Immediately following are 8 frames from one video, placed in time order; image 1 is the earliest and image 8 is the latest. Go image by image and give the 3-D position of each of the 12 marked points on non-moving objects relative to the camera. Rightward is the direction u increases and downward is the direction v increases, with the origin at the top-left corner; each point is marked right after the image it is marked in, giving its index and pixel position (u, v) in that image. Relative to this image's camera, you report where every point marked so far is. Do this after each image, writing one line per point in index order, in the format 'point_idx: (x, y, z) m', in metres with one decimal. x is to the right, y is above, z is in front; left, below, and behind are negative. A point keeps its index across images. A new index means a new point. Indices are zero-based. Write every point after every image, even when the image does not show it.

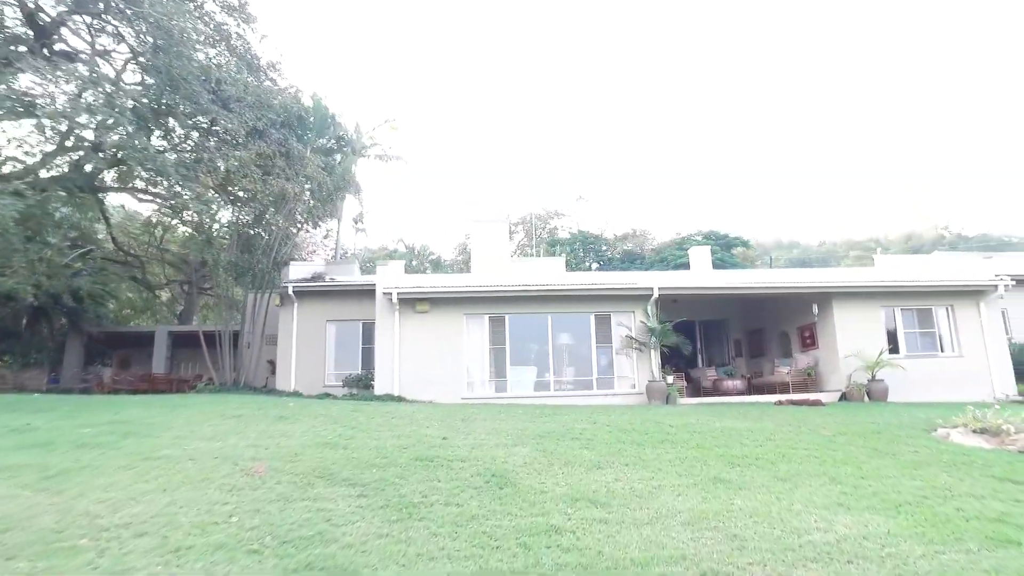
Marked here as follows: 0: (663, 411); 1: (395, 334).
0: (+2.7, -2.3, +11.9) m
1: (-2.8, -1.2, +16.1) m
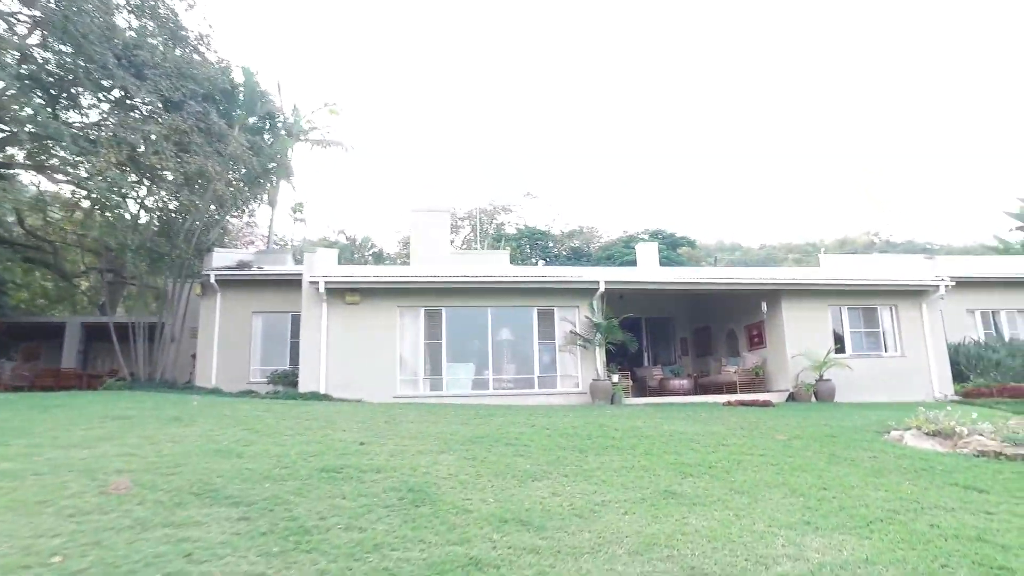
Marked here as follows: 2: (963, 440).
0: (+1.6, -2.1, +11.1) m
1: (-4.2, -0.9, +14.8) m
2: (+6.3, -2.1, +9.1) m
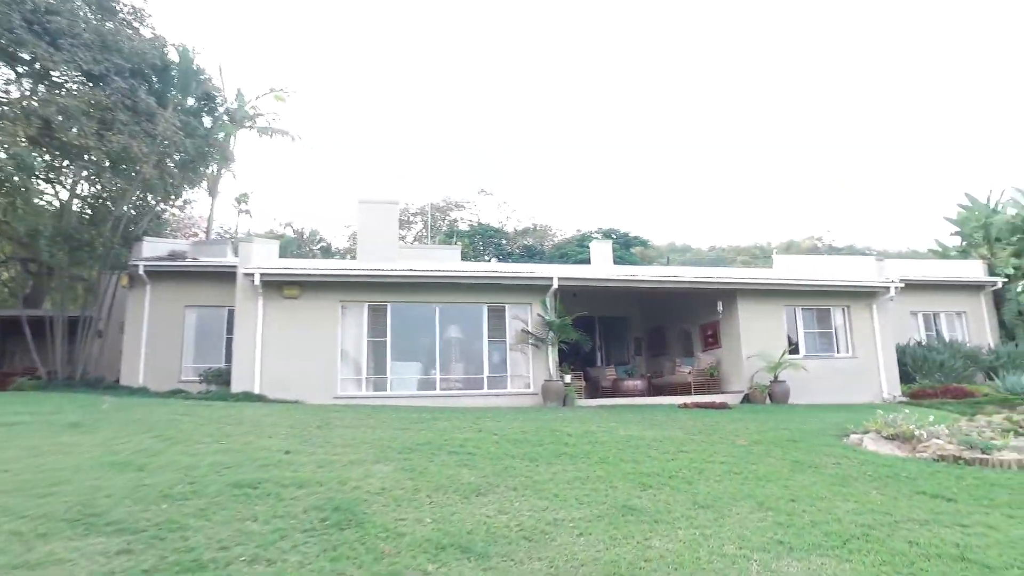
0: (+0.8, -2.1, +10.6) m
1: (-5.3, -0.8, +13.8) m
2: (+5.6, -2.1, +8.9) m
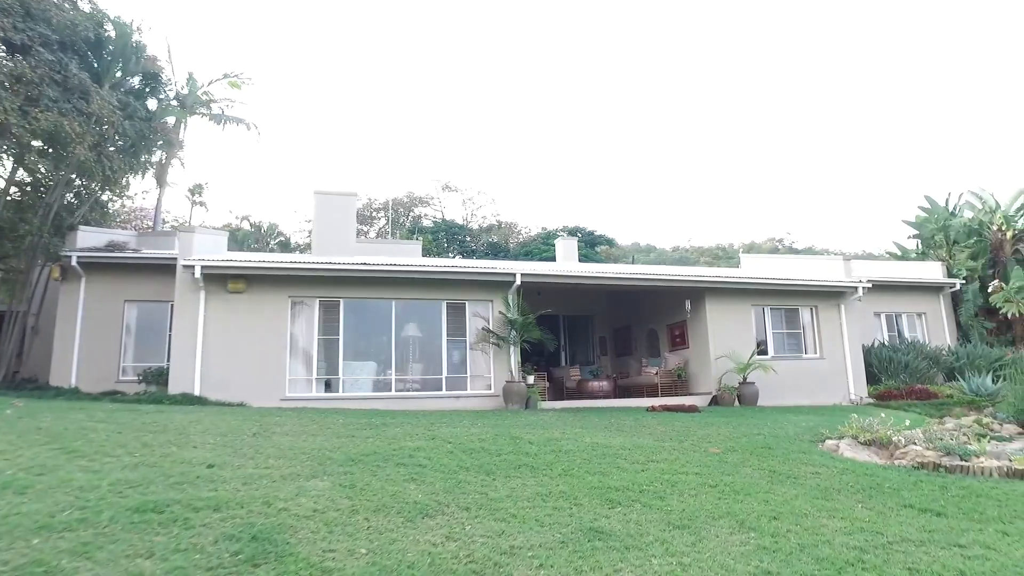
0: (+0.1, -2.0, +9.9) m
1: (-6.1, -0.6, +12.8) m
2: (+5.0, -2.1, +8.5) m
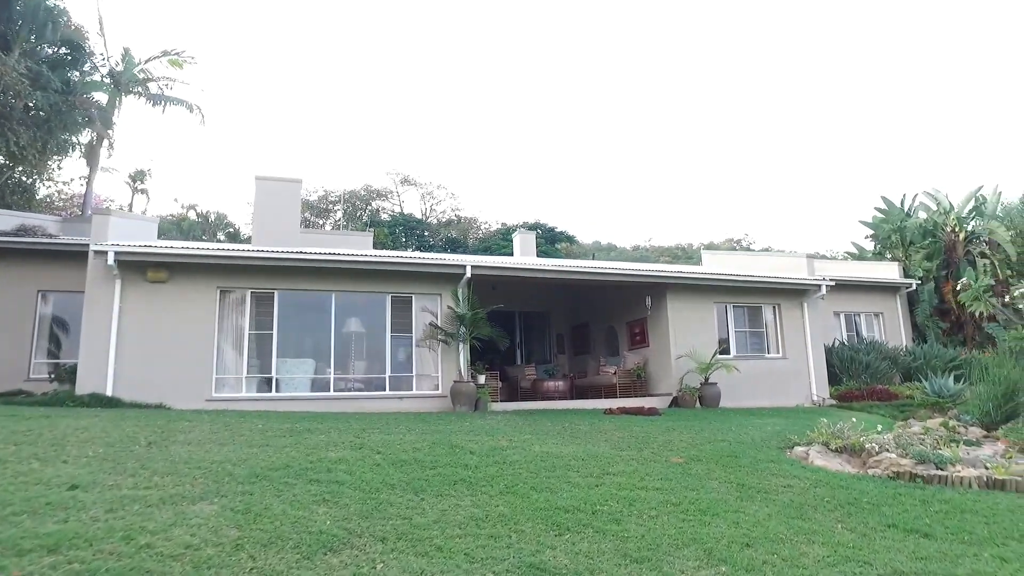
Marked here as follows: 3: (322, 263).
0: (-0.6, -1.9, +9.0) m
1: (-7.0, -0.4, +11.5) m
2: (+4.3, -2.1, +7.9) m
3: (-3.5, +0.5, +12.1) m
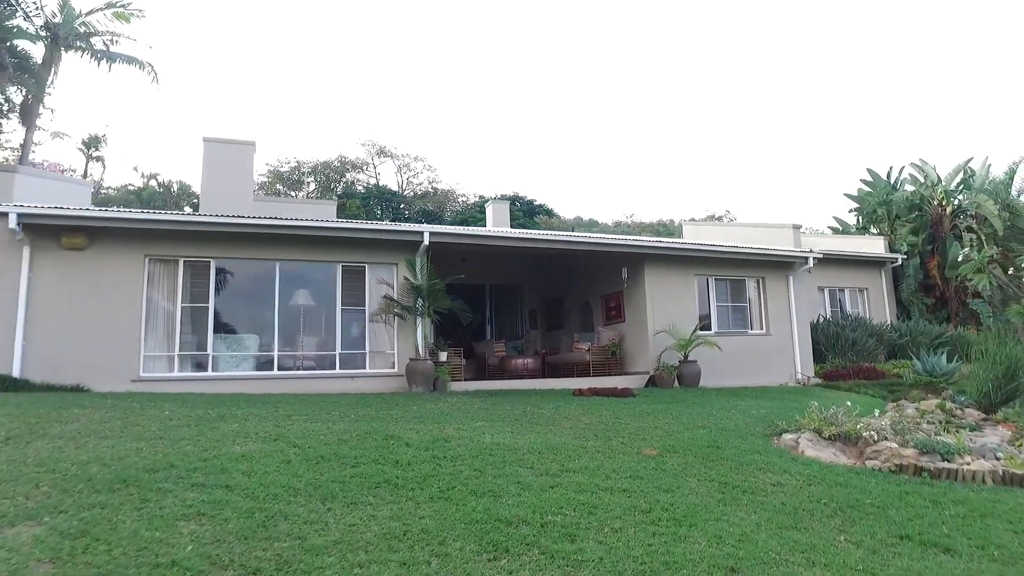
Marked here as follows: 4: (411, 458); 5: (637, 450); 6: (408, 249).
0: (-1.2, -1.5, +7.9) m
1: (-7.6, +0.1, +10.2) m
2: (+3.8, -1.7, +7.0) m
3: (-4.2, +1.0, +10.9) m
4: (-0.8, -1.4, +5.5) m
5: (+1.2, -1.5, +6.2) m
6: (-1.9, +0.7, +12.0) m
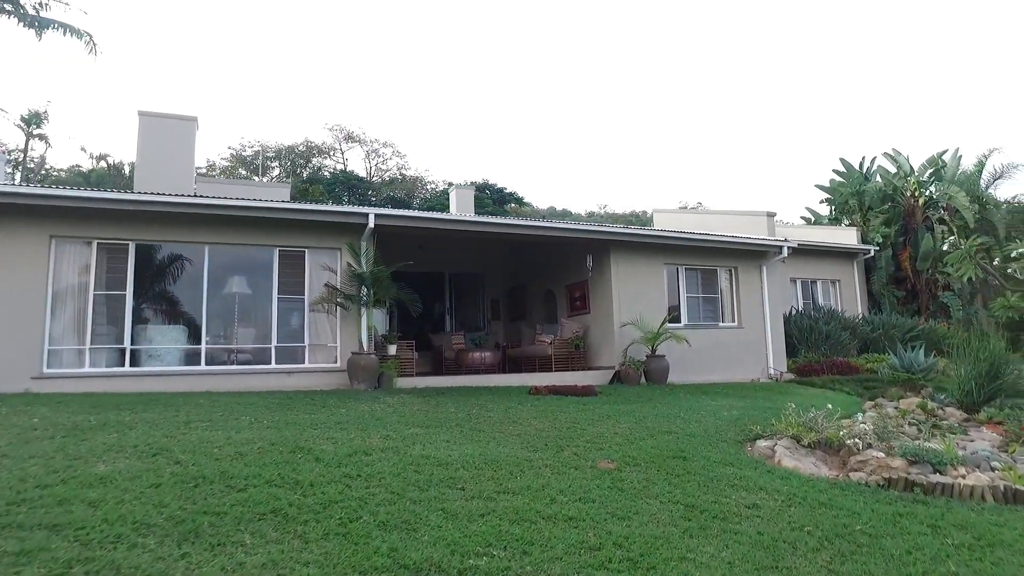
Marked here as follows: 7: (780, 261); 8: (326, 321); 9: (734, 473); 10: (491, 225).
0: (-1.8, -1.3, +7.0) m
1: (-8.3, +0.3, +9.0) m
2: (+3.2, -1.6, +6.2) m
3: (-4.9, +1.2, +9.8) m
4: (-1.4, -1.3, +4.5) m
5: (+0.7, -1.4, +5.4) m
6: (-2.7, +1.0, +11.0) m
7: (+5.7, +0.6, +13.7) m
8: (-3.0, -0.5, +10.8) m
9: (+1.9, -1.5, +5.4) m
10: (-0.3, +1.1, +11.4) m
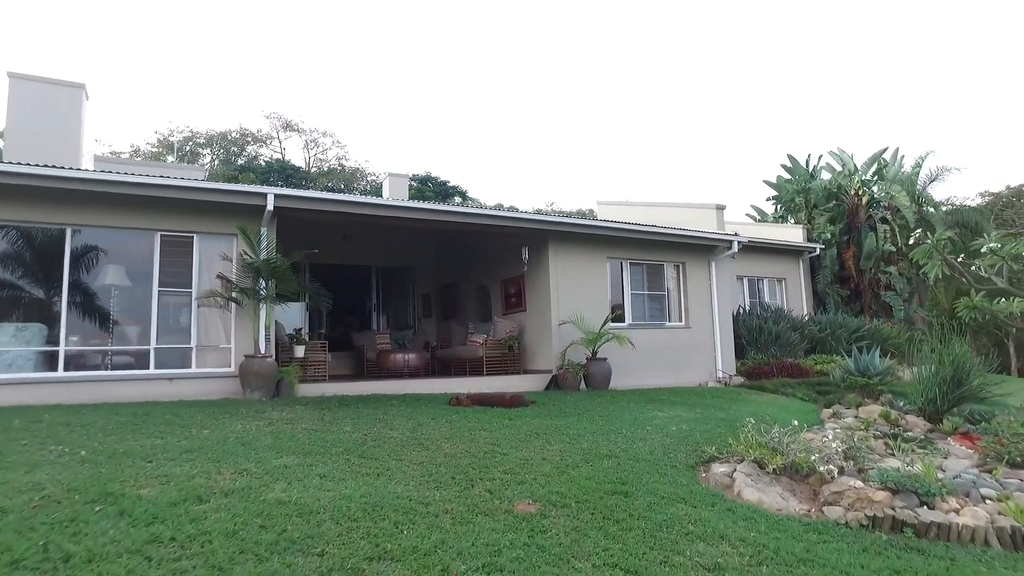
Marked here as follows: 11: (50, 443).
0: (-2.6, -1.2, +5.5) m
1: (-9.2, +0.5, +7.0) m
2: (+2.5, -1.6, +5.2) m
3: (-5.8, +1.4, +8.1) m
4: (-2.0, -1.2, +3.1) m
5: (0.0, -1.4, +4.1) m
6: (-3.8, +1.1, +9.5) m
7: (+4.3, +0.6, +12.9) m
8: (-4.1, -0.4, +9.3) m
9: (+1.2, -1.5, +4.3) m
10: (-1.5, +1.2, +10.1) m
11: (-3.5, -1.1, +4.8) m
